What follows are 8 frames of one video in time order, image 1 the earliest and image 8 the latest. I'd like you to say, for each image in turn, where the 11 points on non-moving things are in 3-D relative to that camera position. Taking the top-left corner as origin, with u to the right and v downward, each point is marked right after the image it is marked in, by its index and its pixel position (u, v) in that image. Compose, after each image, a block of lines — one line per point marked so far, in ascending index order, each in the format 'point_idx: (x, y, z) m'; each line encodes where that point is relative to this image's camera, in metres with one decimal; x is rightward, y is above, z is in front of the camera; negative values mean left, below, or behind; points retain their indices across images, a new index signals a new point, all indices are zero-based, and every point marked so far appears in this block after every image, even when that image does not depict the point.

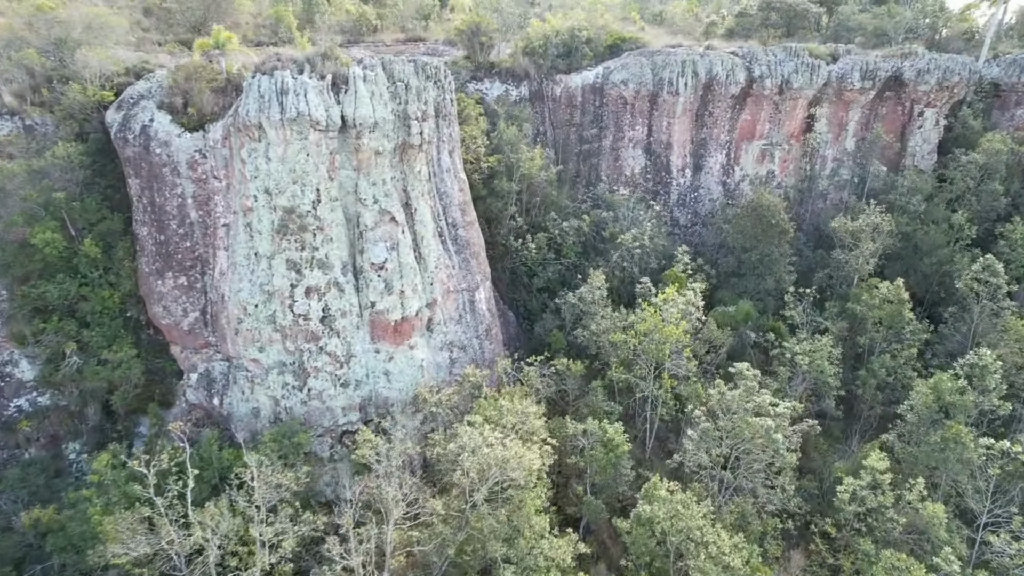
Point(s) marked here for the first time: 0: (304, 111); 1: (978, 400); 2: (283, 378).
0: (-4.9, +4.2, +16.3) m
1: (+12.1, -2.9, +18.0) m
2: (-5.9, -2.3, +18.0) m
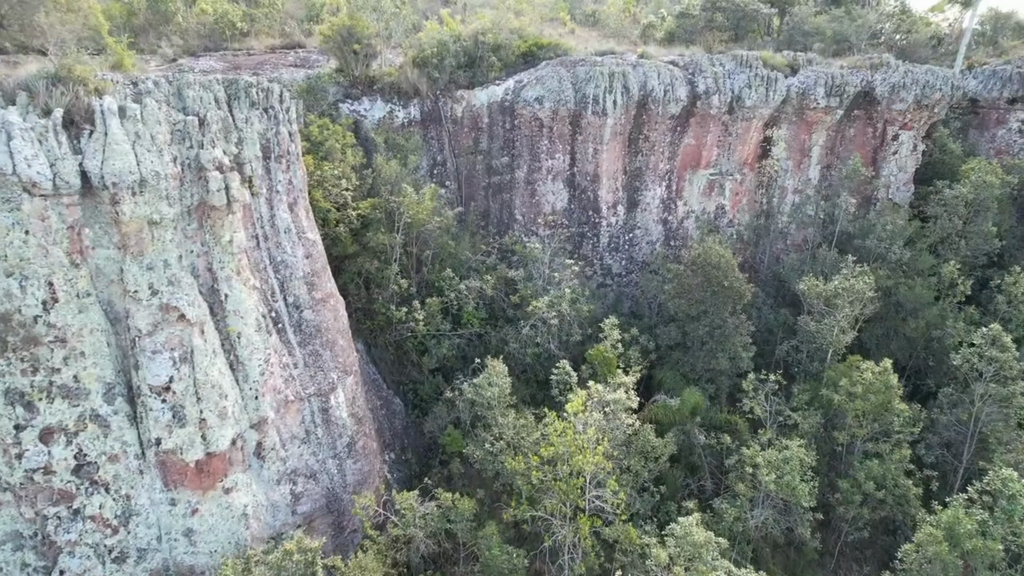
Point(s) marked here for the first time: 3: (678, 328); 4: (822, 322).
0: (-7.6, +1.8, +10.4) m
1: (+9.5, -4.9, +13.3) m
2: (-8.5, -4.7, +12.1) m
3: (+4.4, -1.1, +18.4) m
4: (+7.9, -0.9, +17.5) m
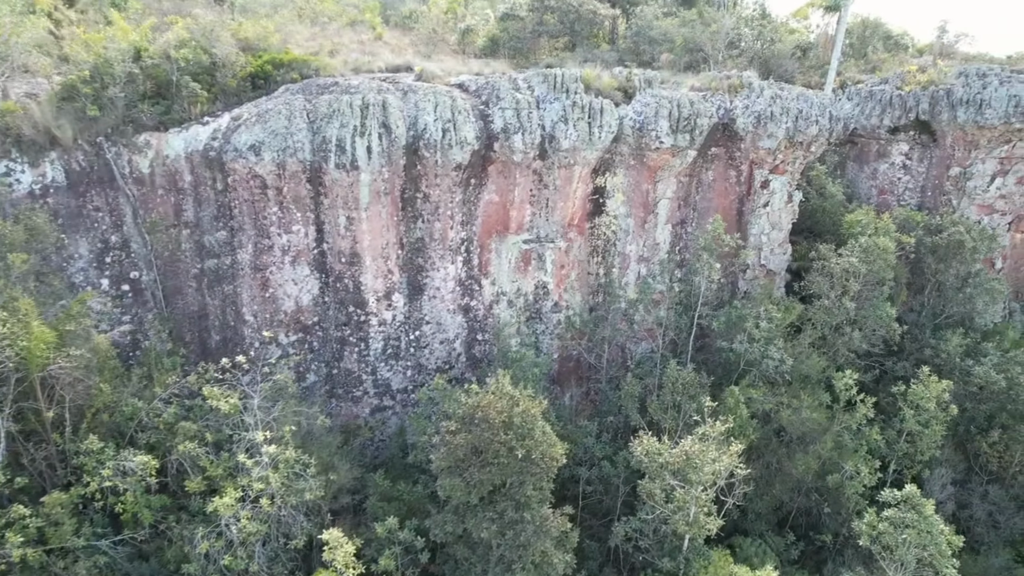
0: (-11.8, -1.6, +1.9) m
1: (+5.0, -7.4, +7.4) m
2: (-12.6, -8.1, +3.5) m
3: (-0.9, -3.8, +11.7) m
4: (+2.6, -3.5, +11.3) m
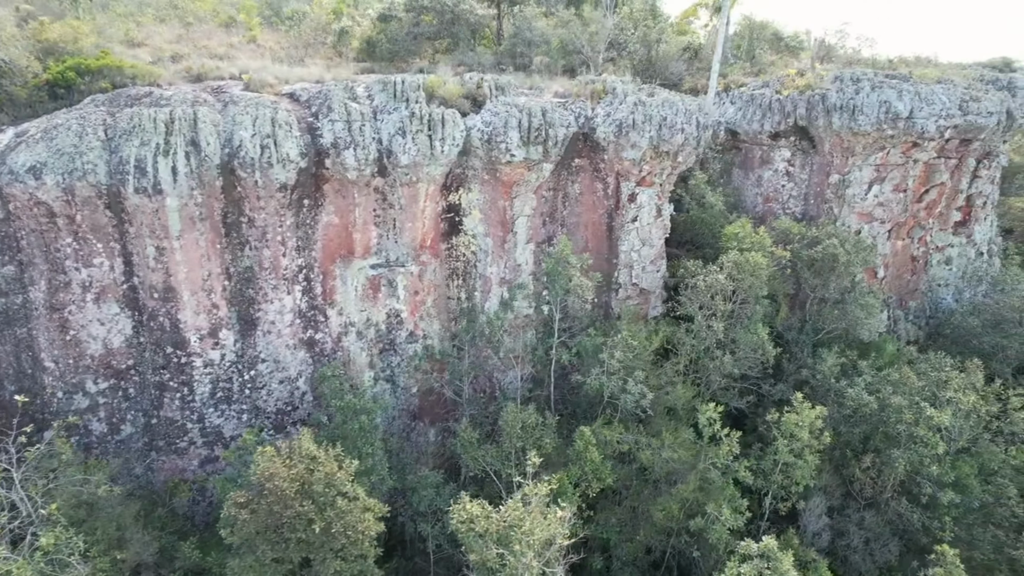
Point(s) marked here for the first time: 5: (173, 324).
0: (-13.8, -2.6, -0.5) m
1: (+2.7, -7.9, +6.2) m
2: (-14.5, -9.1, +1.0) m
3: (-3.7, -4.5, +10.1) m
4: (-0.2, -4.0, +9.9) m
5: (-6.6, -0.7, +13.6) m
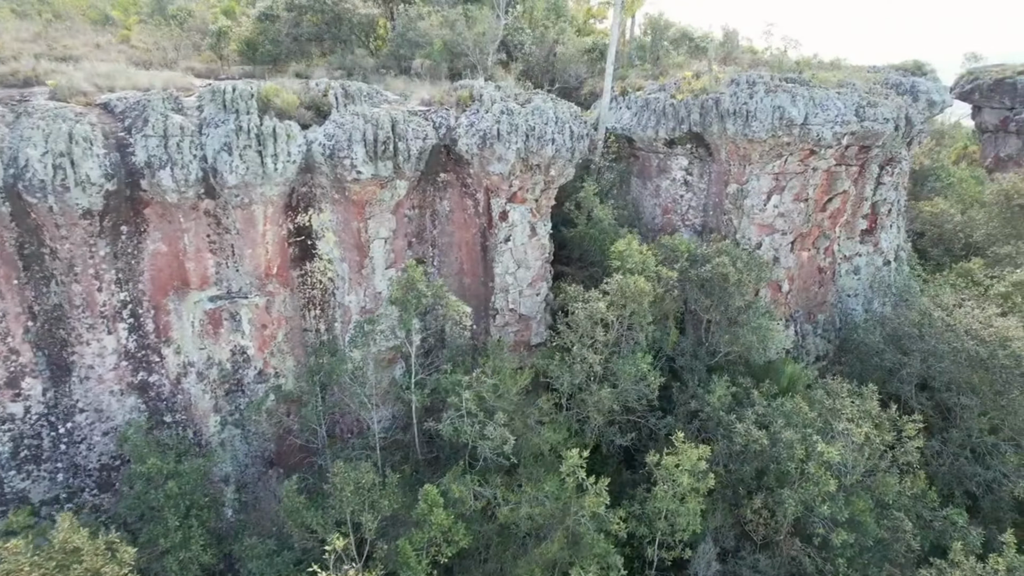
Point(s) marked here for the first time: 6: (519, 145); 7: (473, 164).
0: (-15.4, -3.5, -2.9) m
1: (+0.7, -8.4, +4.8) m
2: (-16.1, -10.1, -1.5) m
3: (-6.0, -5.2, +8.3) m
4: (-2.5, -4.6, +8.4) m
5: (-9.2, -1.5, +11.6) m
6: (+0.2, +2.7, +12.9) m
7: (-0.7, +2.4, +13.3) m
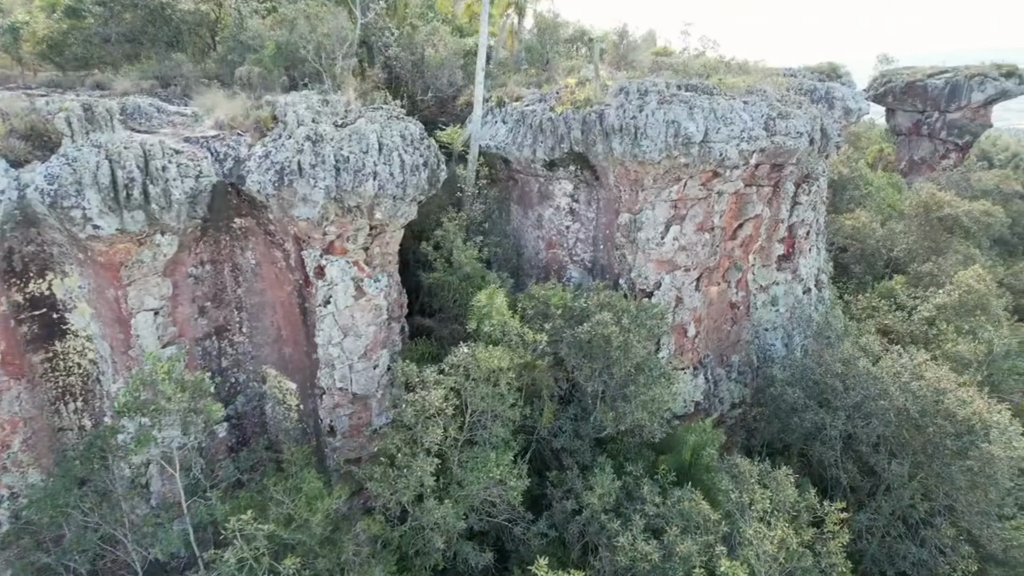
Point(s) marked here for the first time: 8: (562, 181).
0: (-16.5, -5.1, -7.3) m
1: (-1.0, -9.5, +1.8) m
2: (-17.1, -11.7, -5.9) m
3: (-8.0, -6.5, +4.7) m
4: (-4.5, -5.8, +5.1) m
5: (-11.6, -2.9, +7.7) m
6: (-2.5, +1.5, +9.8) m
7: (-3.4, +1.2, +10.1) m
8: (+1.0, +2.2, +14.4) m
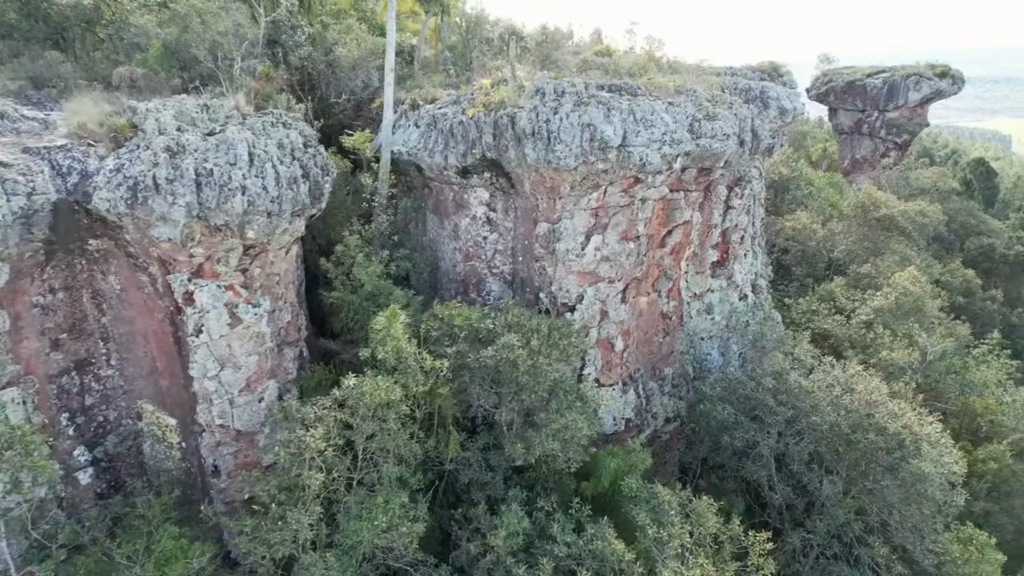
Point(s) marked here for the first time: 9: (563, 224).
0: (-16.8, -5.7, -9.2) m
1: (-1.7, -9.8, +0.8) m
2: (-17.4, -12.3, -7.8) m
3: (-9.0, -7.0, +3.3) m
4: (-5.5, -6.2, +3.9) m
5: (-12.9, -3.4, +6.1) m
6: (-4.0, +1.1, +8.7) m
7: (-4.9, +0.8, +8.9) m
8: (-0.7, +1.9, +13.5) m
9: (+1.0, +1.2, +12.7) m
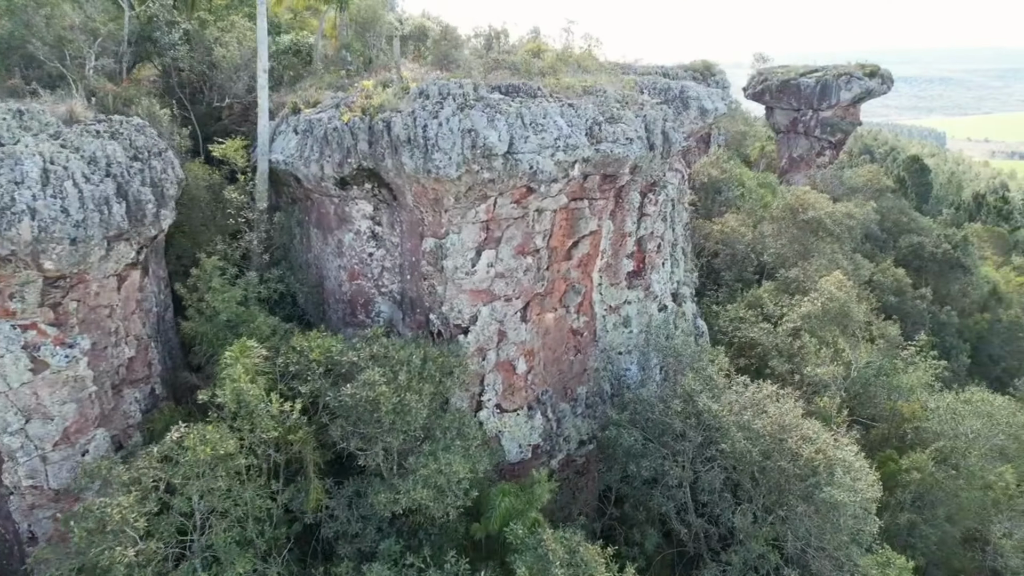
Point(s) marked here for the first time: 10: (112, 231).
0: (-17.3, -6.4, -11.3) m
1: (-2.7, -10.2, -0.4) m
2: (-17.8, -13.0, -10.0) m
3: (-10.2, -7.5, +1.6) m
4: (-6.8, -6.7, +2.4) m
5: (-14.3, -4.1, +4.2) m
6: (-5.7, +0.7, +7.3) m
7: (-6.6, +0.3, +7.5) m
8: (-2.7, +1.5, +12.3) m
9: (-1.0, +0.8, +11.6) m
10: (-4.9, +0.8, +8.8) m
